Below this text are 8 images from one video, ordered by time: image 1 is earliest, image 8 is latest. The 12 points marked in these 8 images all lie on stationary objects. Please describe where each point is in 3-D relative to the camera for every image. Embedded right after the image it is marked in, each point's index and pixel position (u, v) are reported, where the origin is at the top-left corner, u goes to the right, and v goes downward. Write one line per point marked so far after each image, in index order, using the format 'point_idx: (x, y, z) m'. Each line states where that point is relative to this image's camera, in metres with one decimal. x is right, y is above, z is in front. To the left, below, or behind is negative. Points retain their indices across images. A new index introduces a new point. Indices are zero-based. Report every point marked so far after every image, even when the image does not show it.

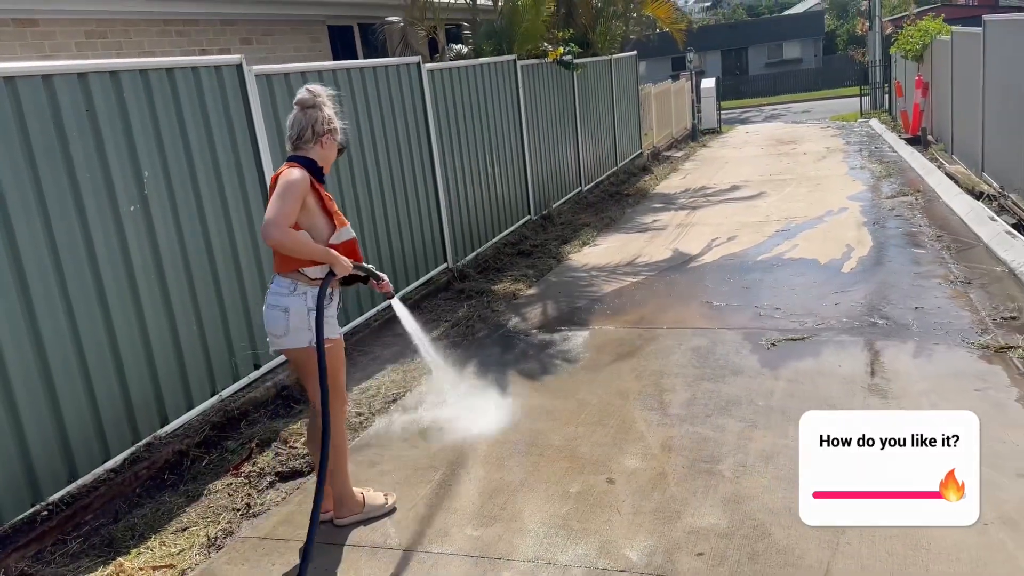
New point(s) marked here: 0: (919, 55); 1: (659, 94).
0: (+8.1, +4.7, +16.5) m
1: (+3.5, +4.6, +19.5) m
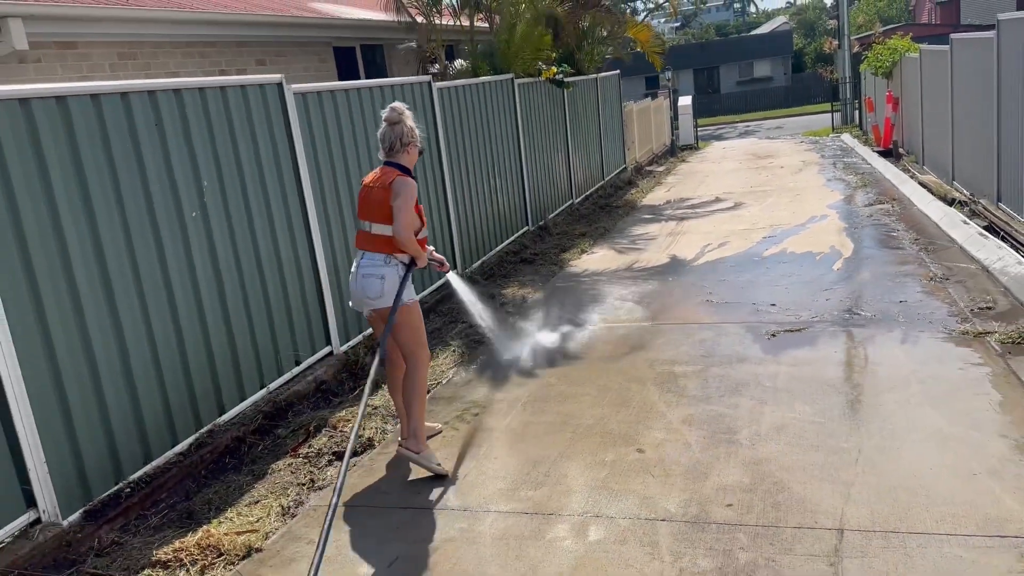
0: (+7.8, +4.5, +17.3) m
1: (+3.1, +4.4, +20.2) m
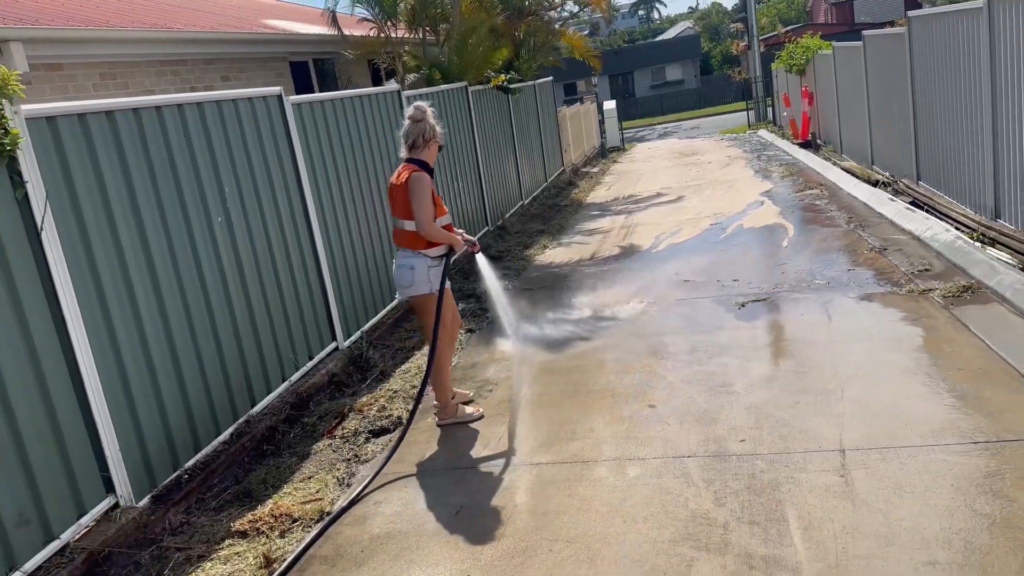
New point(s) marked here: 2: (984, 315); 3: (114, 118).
0: (+6.4, +4.9, +18.4) m
1: (+1.5, +4.4, +20.9) m
2: (+3.0, -0.2, +5.3) m
3: (-2.0, +0.9, +4.2) m
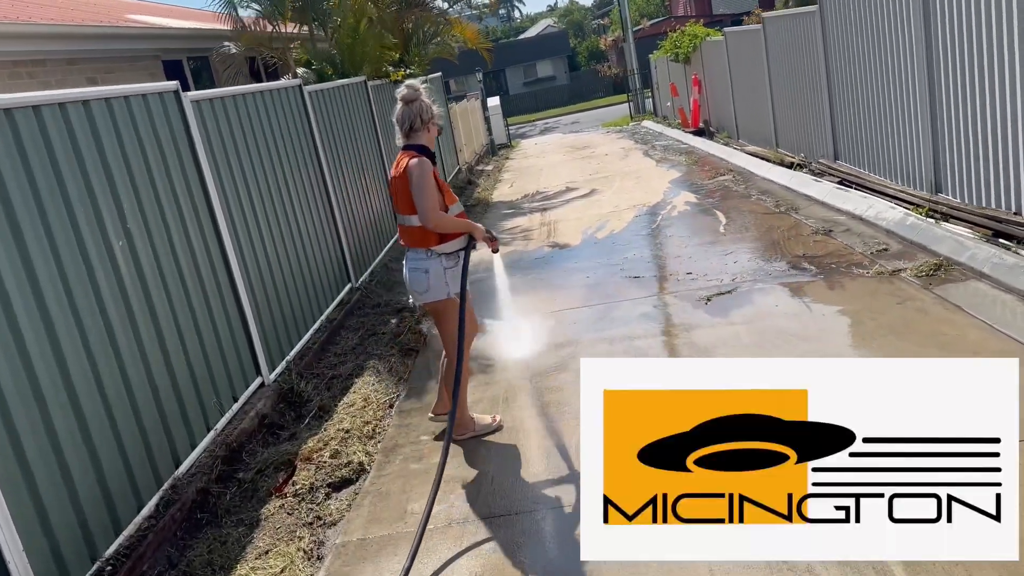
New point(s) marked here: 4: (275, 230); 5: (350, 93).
0: (+3.9, +5.2, +18.5) m
1: (-1.2, +4.3, +20.2) m
2: (+2.8, 0.0, +5.1) m
3: (-2.1, +0.7, +3.3) m
4: (-1.8, +0.4, +6.1) m
5: (-1.8, +2.2, +9.1) m
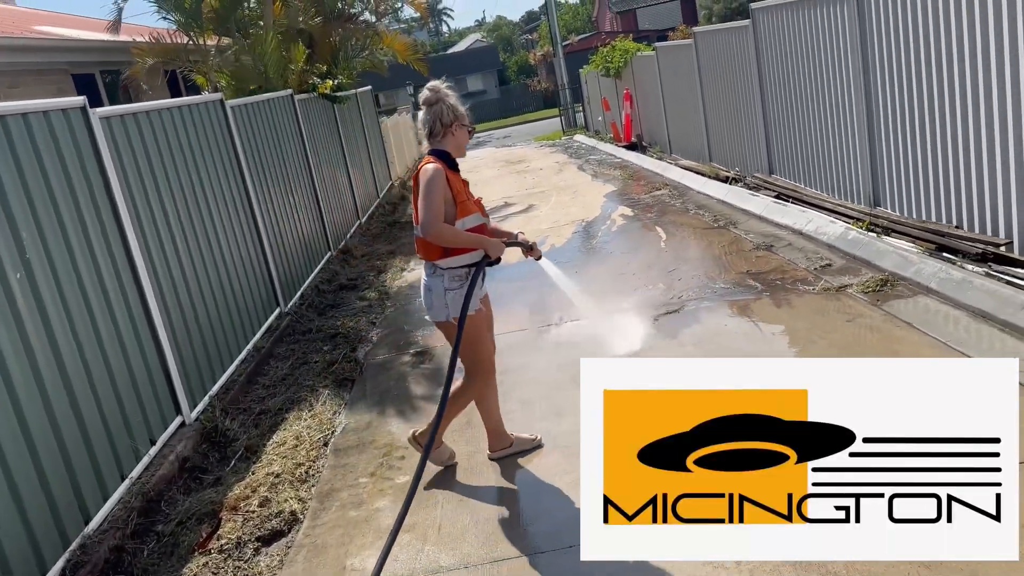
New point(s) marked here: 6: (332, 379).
0: (+2.4, +4.9, +18.6) m
1: (-2.9, +3.9, +19.9) m
2: (+2.5, -0.1, +5.0) m
3: (-2.3, +0.5, +2.8) m
4: (-2.2, +0.2, +5.7) m
5: (-2.5, +1.9, +8.7) m
6: (-1.2, -0.6, +5.6) m
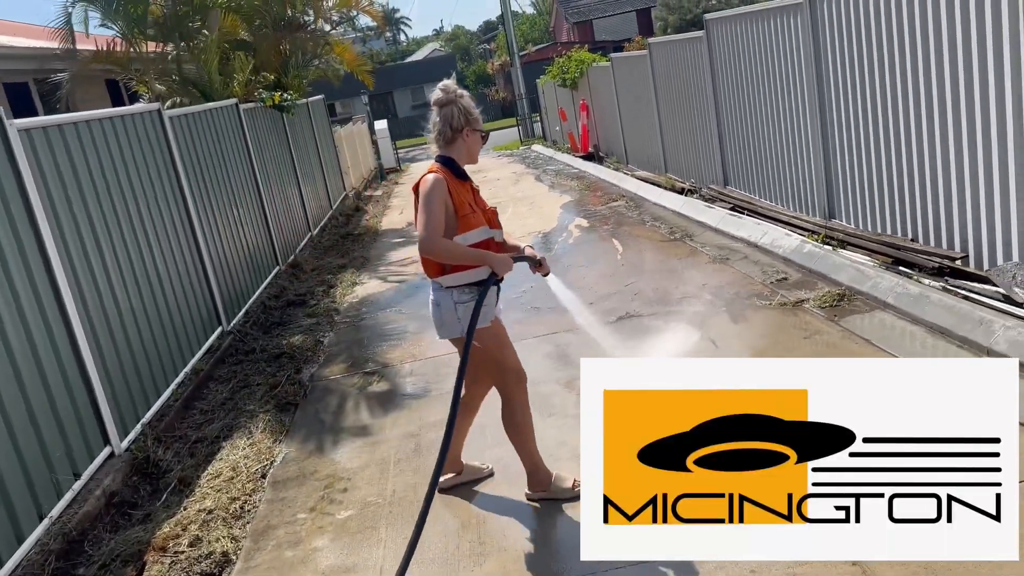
0: (+1.4, +4.6, +18.5) m
1: (-3.9, +3.6, +19.6) m
2: (+2.2, -0.2, +4.9) m
3: (-2.5, +0.4, +2.5) m
4: (-2.5, +0.1, +5.4) m
5: (-3.0, +1.7, +8.4) m
6: (-1.5, -0.8, +5.3) m
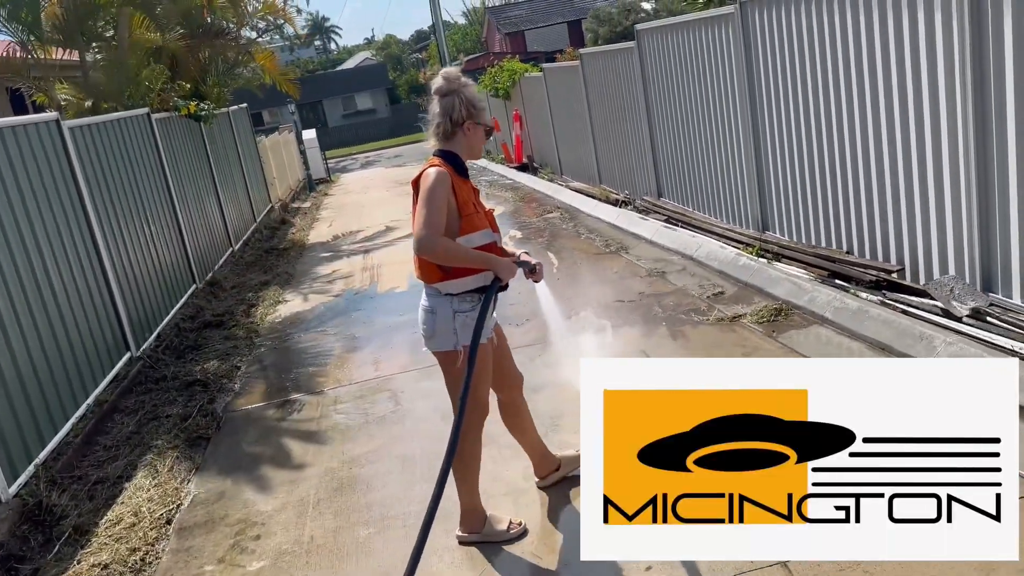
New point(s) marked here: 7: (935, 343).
0: (-0.1, +4.4, +18.4) m
1: (-5.5, +3.3, +19.0) m
2: (+1.8, -0.3, +4.8) m
3: (-2.7, +0.3, +2.0) m
4: (-2.9, -0.1, +4.9) m
5: (-3.7, +1.5, +7.9) m
6: (-1.9, -0.9, +4.9) m
7: (+2.1, -0.3, +4.2) m
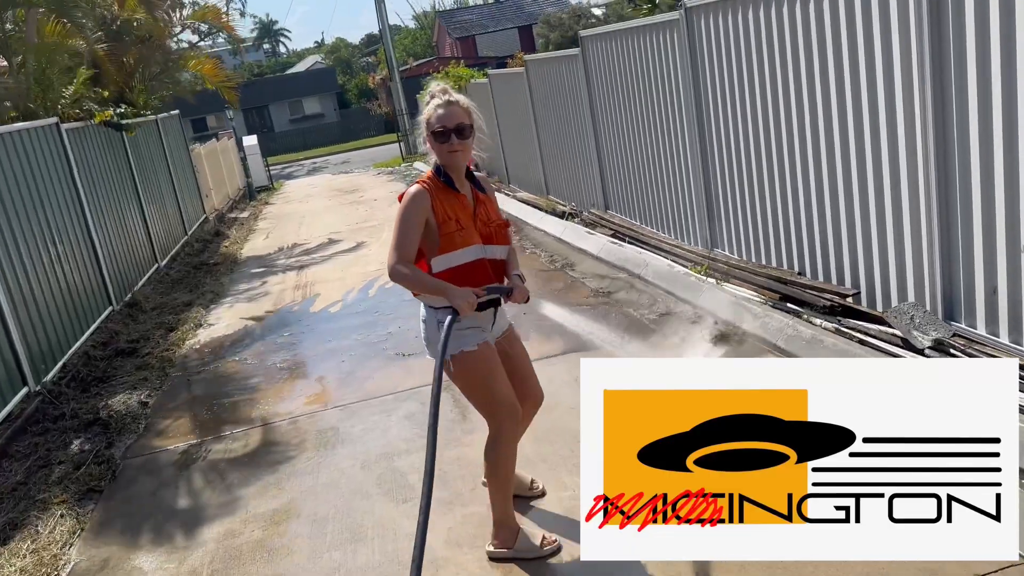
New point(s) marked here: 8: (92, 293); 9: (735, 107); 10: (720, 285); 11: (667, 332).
0: (-1.2, +4.1, +18.0) m
1: (-6.6, +3.0, +18.3) m
2: (+1.4, -0.5, +4.5) m
3: (-2.9, +0.1, +1.5) m
4: (-3.3, -0.3, +4.4) m
5: (-4.2, +1.3, +7.3) m
6: (-2.3, -1.1, +4.4) m
7: (+1.8, -0.4, +3.9) m
8: (-3.9, 0.0, +7.8) m
9: (+1.5, +1.3, +5.7) m
10: (+1.5, 0.0, +5.8) m
11: (+1.0, -0.3, +5.4) m
